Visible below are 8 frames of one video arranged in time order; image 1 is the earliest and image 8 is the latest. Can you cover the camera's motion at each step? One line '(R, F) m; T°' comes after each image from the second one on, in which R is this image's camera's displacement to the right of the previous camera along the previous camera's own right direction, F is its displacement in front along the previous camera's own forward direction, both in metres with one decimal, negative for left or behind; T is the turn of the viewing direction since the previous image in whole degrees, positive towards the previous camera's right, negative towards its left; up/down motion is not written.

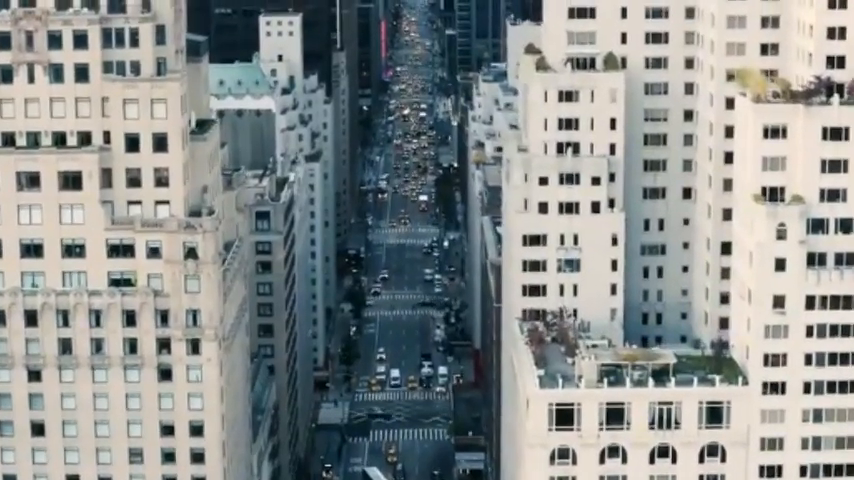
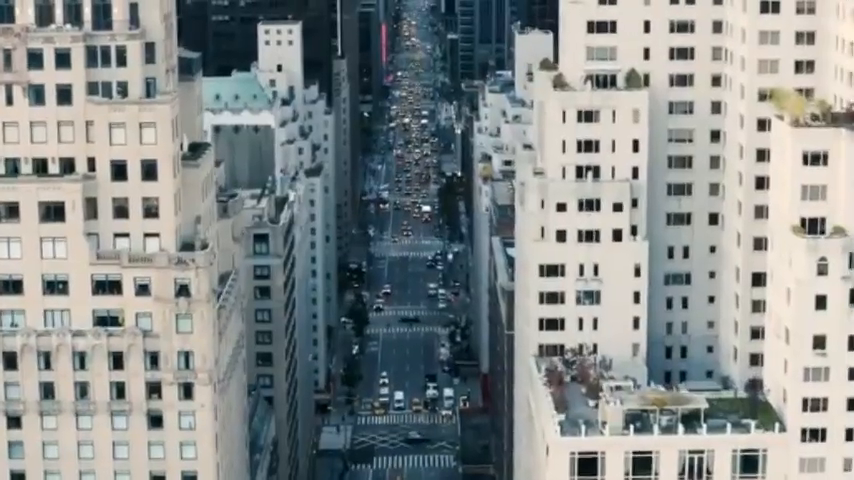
(-0.8, +8.8) m; 0°
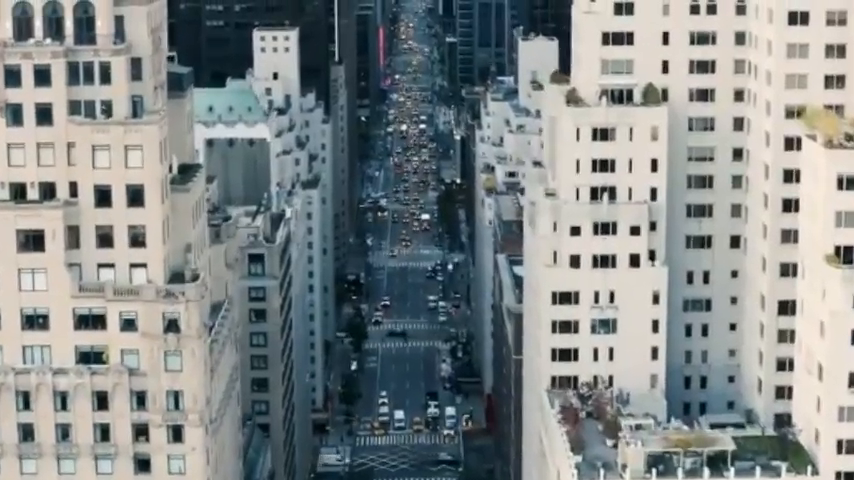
(-0.6, +7.4) m; 0°
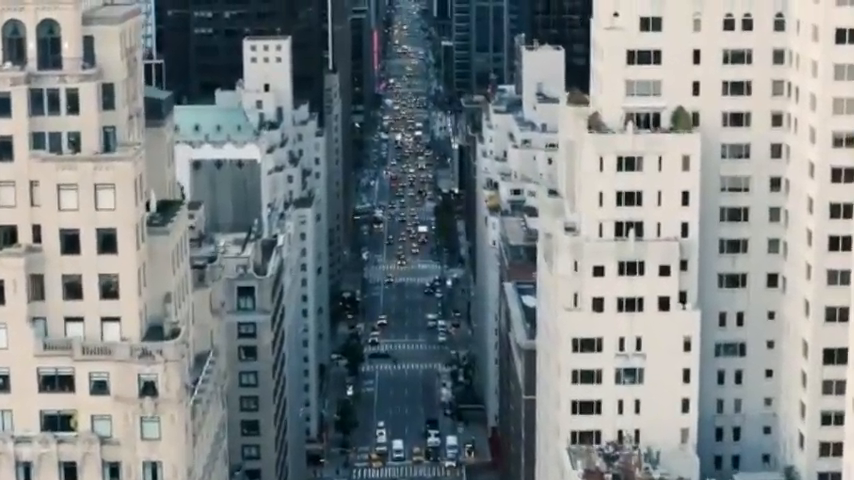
(-0.9, +11.4) m; 0°
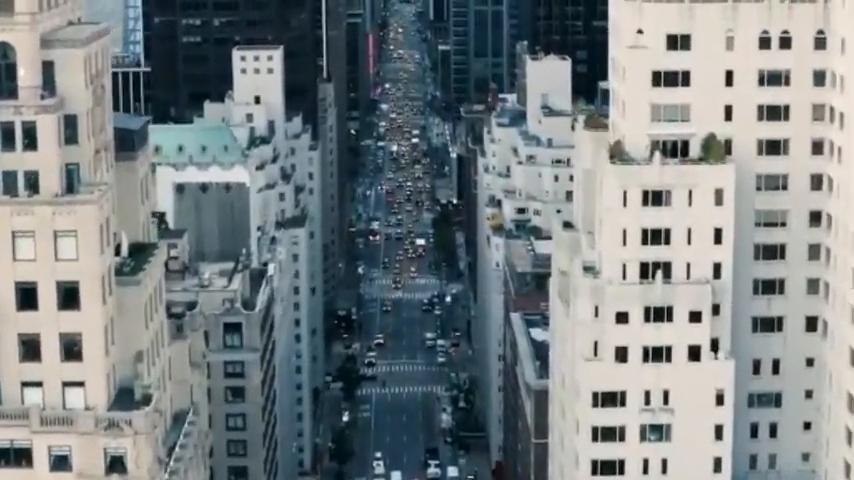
(-0.5, +10.6) m; 0°
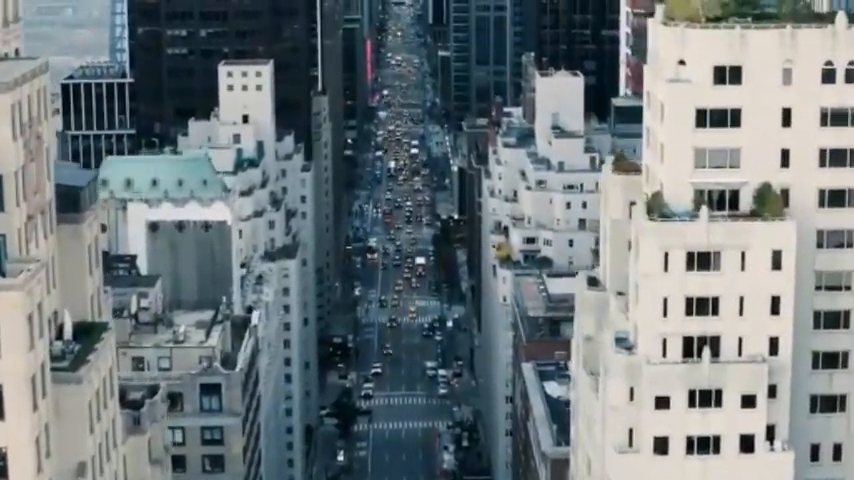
(-0.3, +14.7) m; 0°
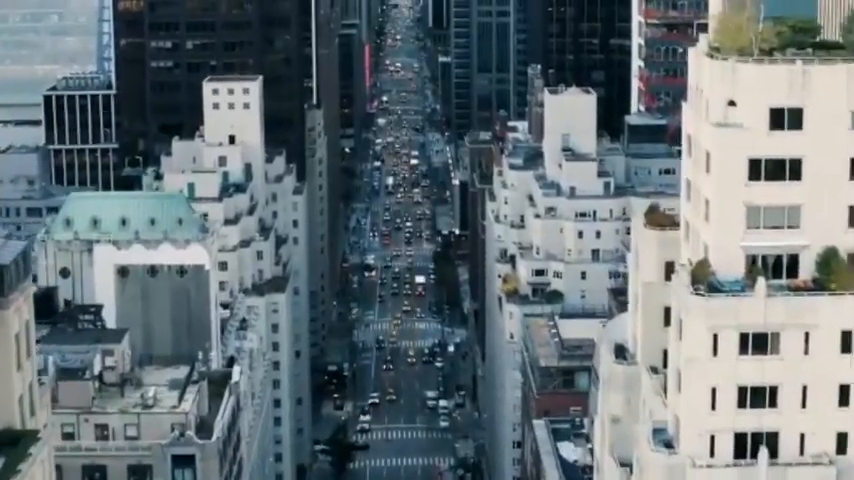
(-0.1, +13.2) m; 0°
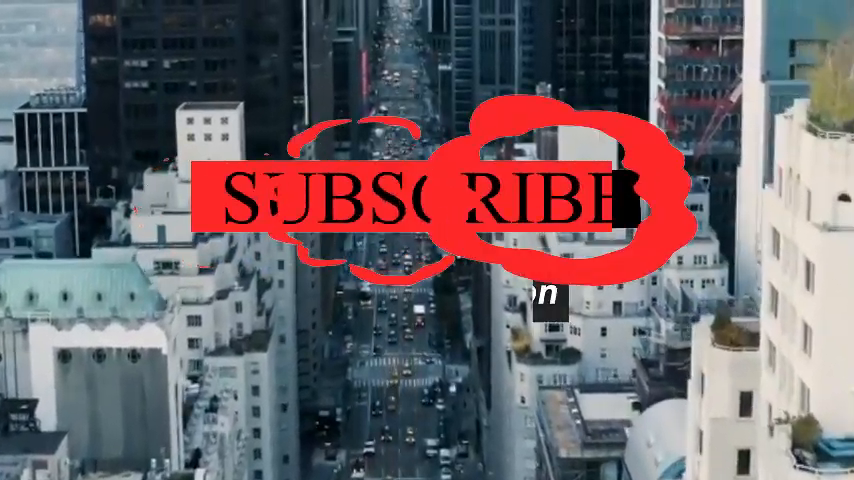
(-0.1, +18.6) m; 0°
